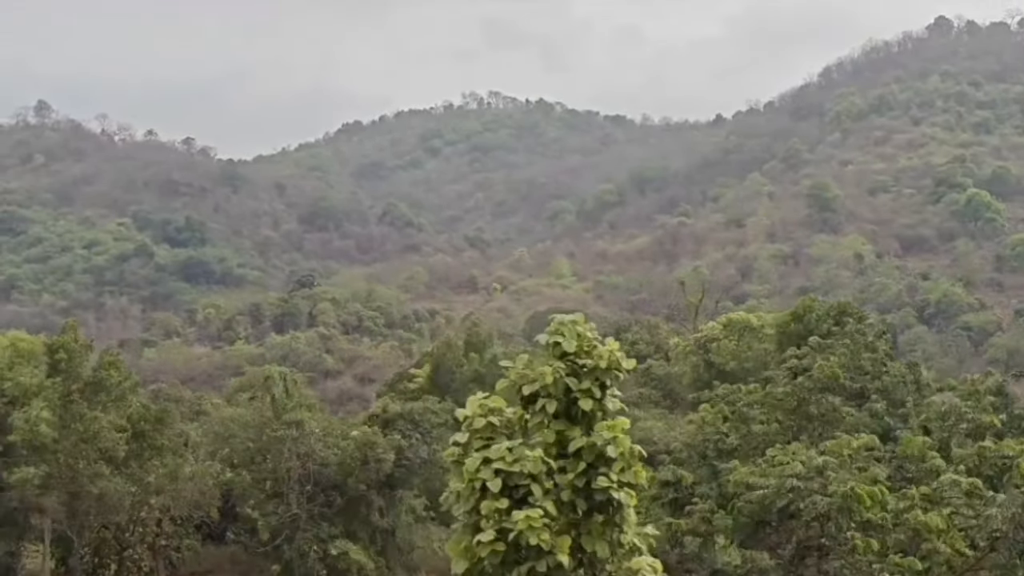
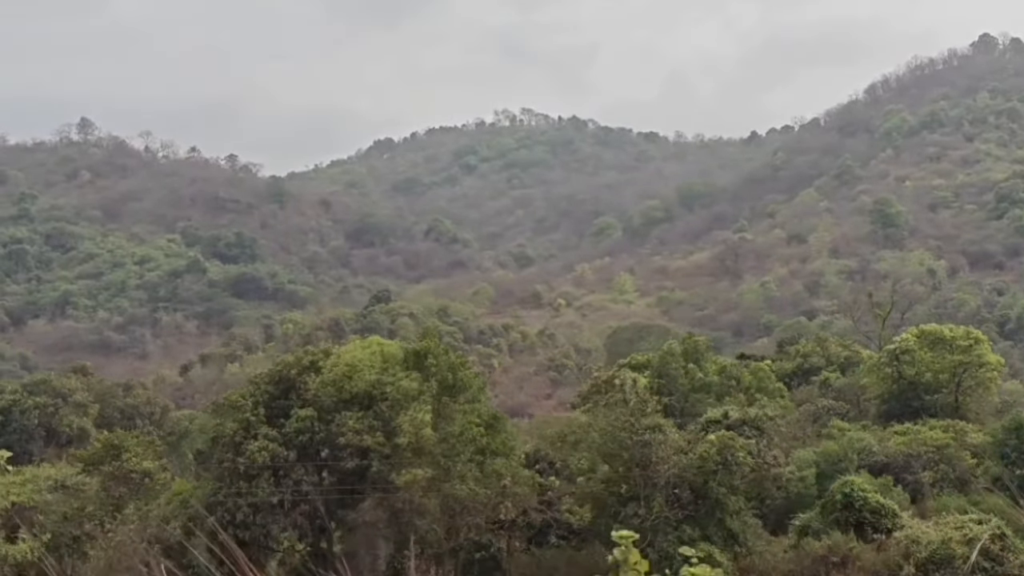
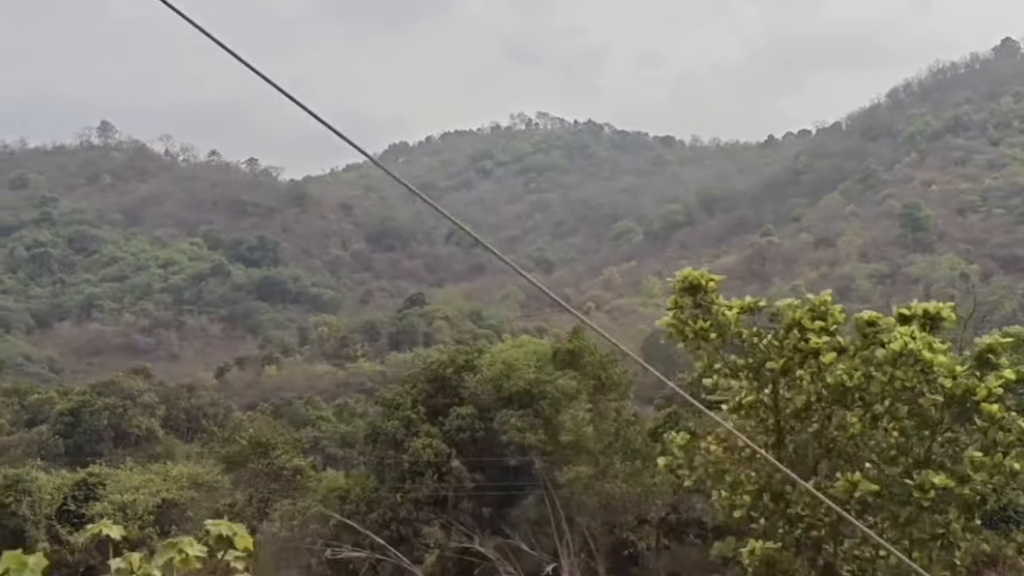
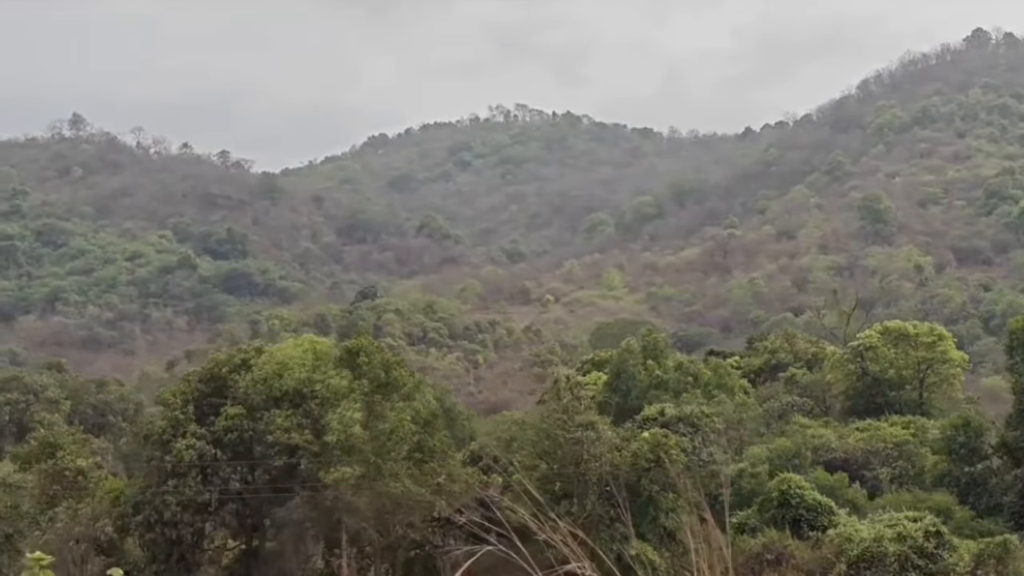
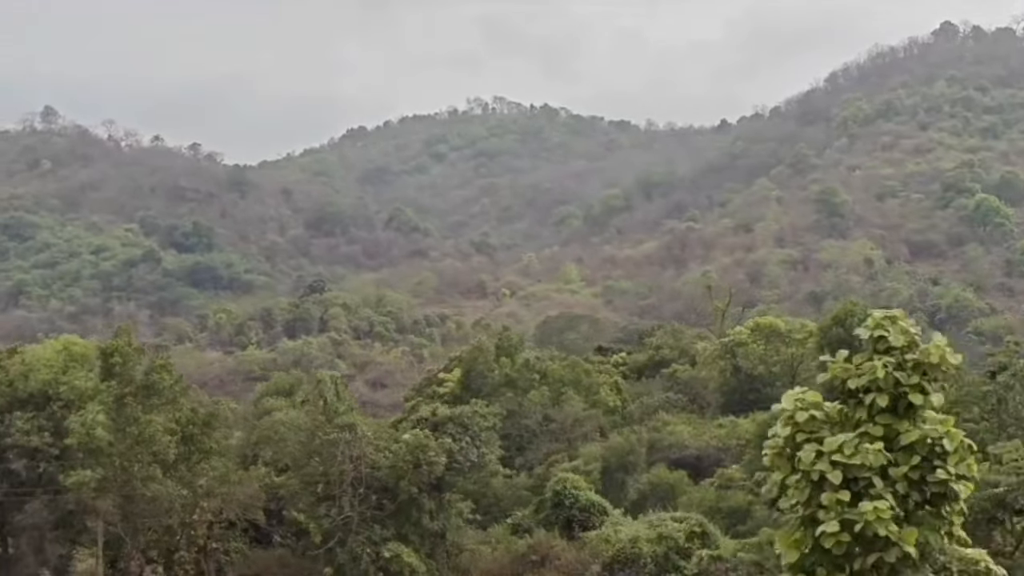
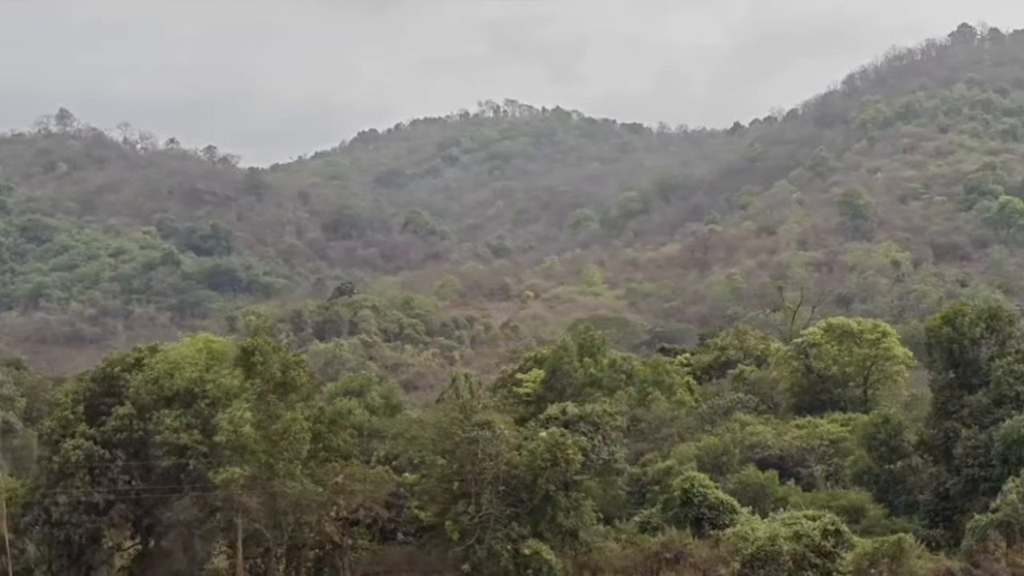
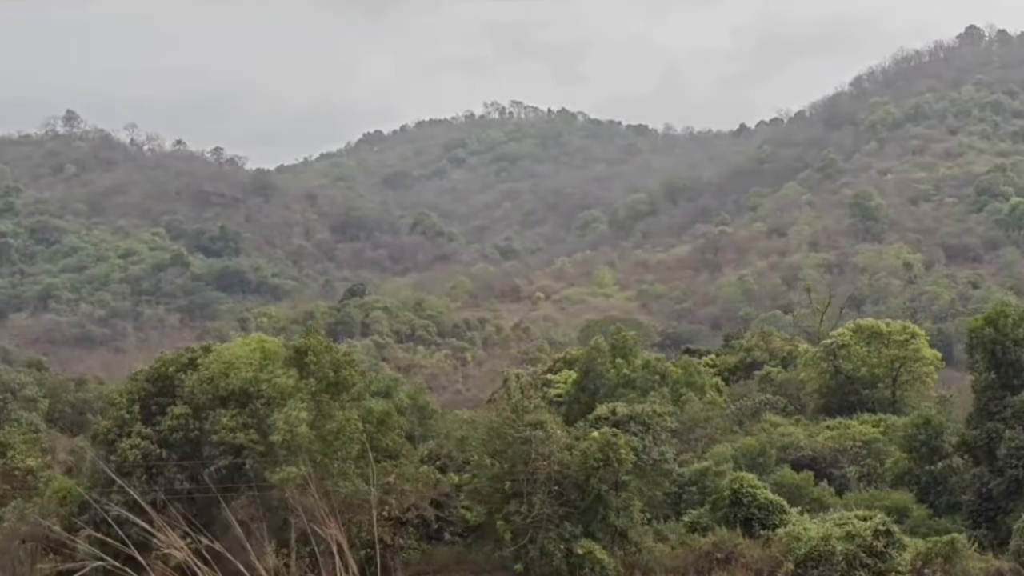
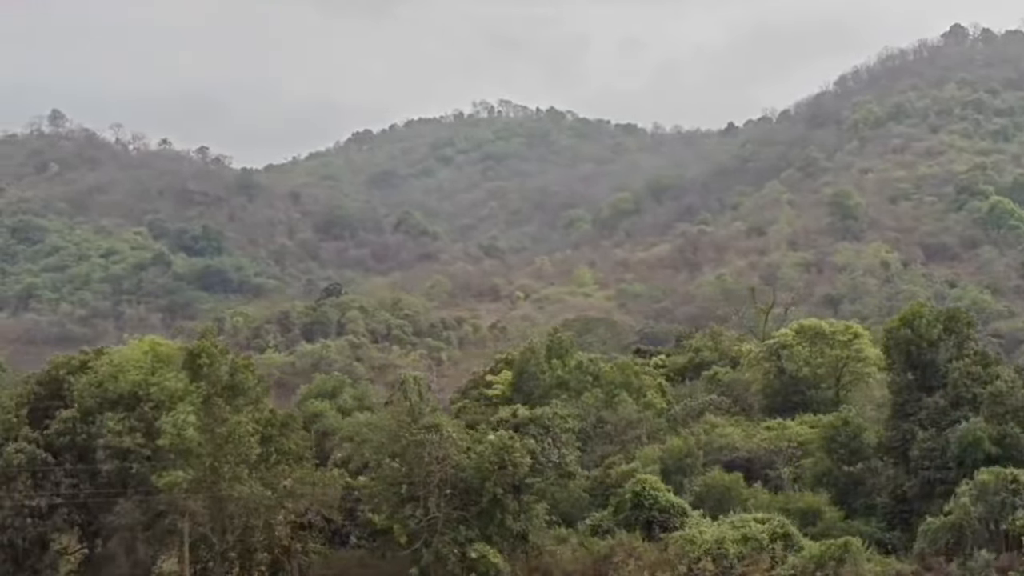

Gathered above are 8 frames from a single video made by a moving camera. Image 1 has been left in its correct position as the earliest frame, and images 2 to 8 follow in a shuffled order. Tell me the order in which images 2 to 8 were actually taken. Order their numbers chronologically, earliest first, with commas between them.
5, 8, 6, 7, 4, 2, 3
